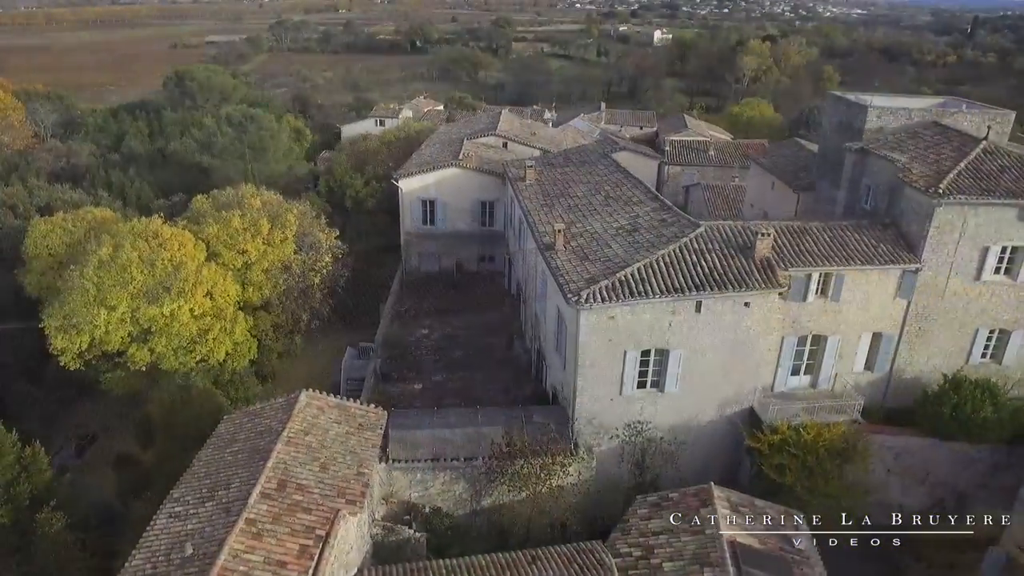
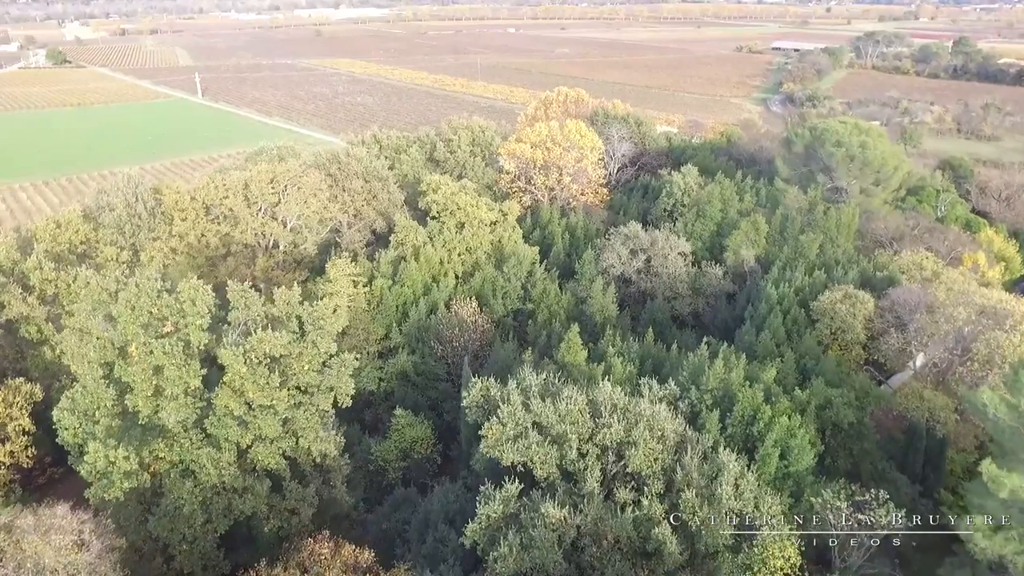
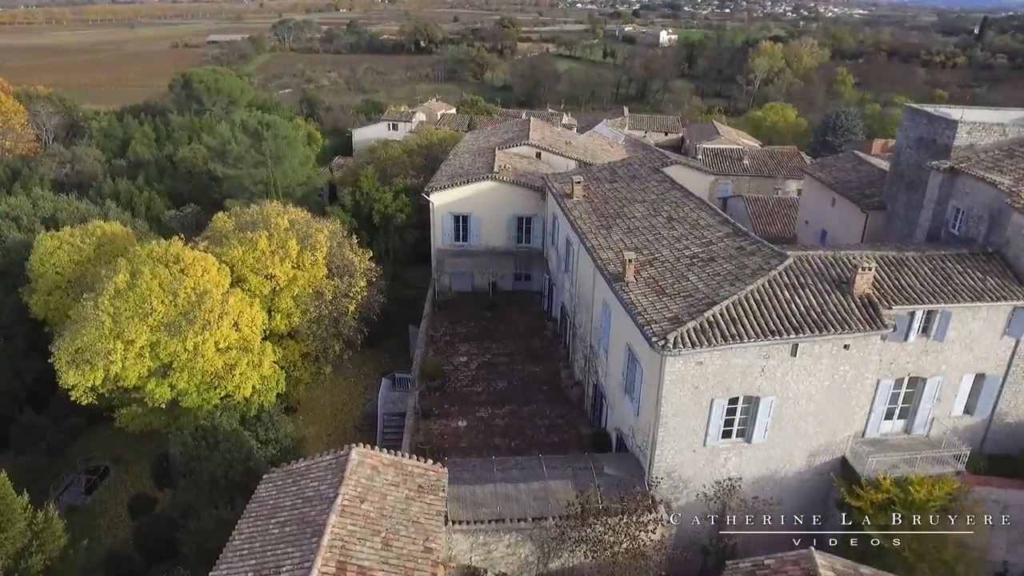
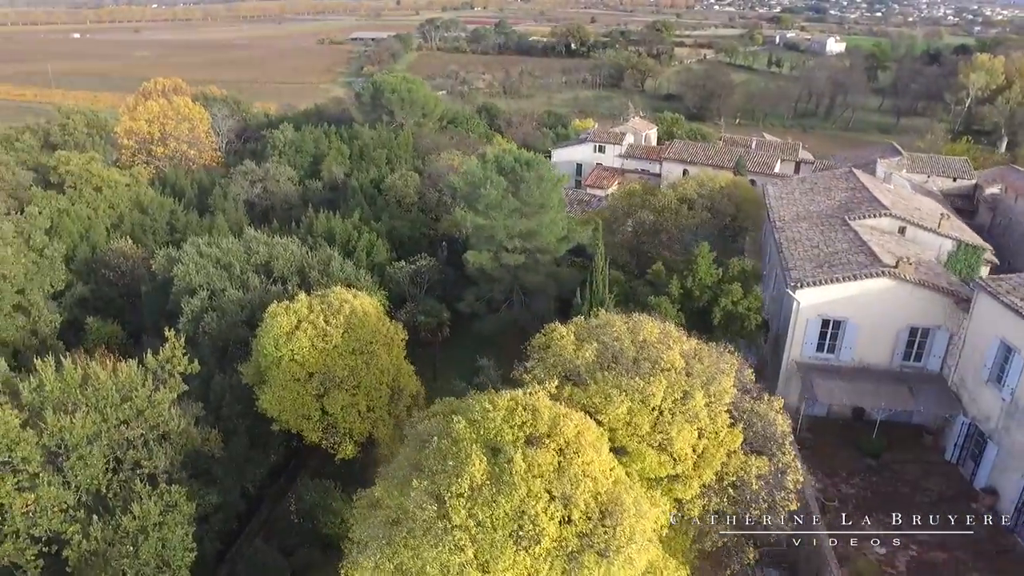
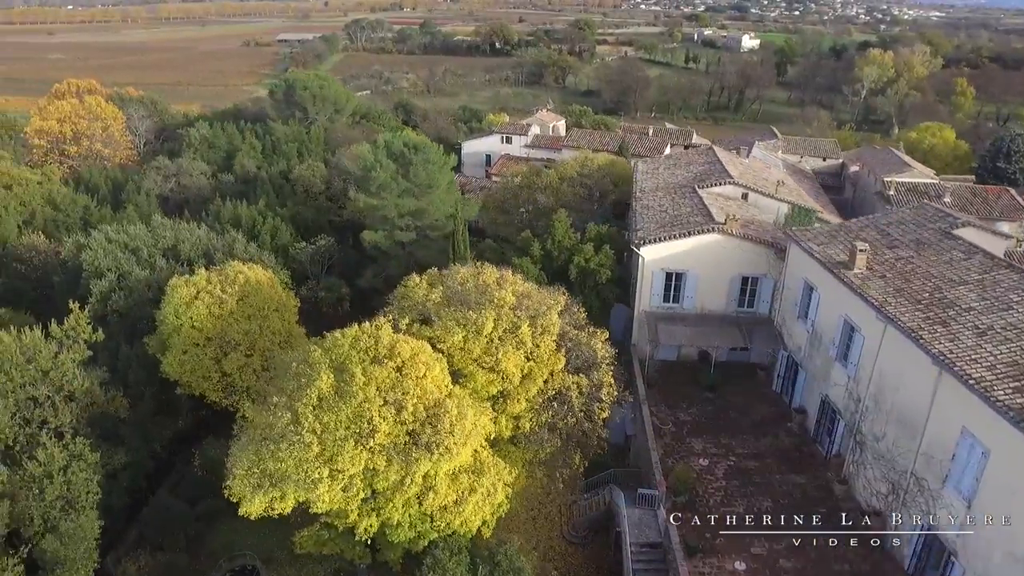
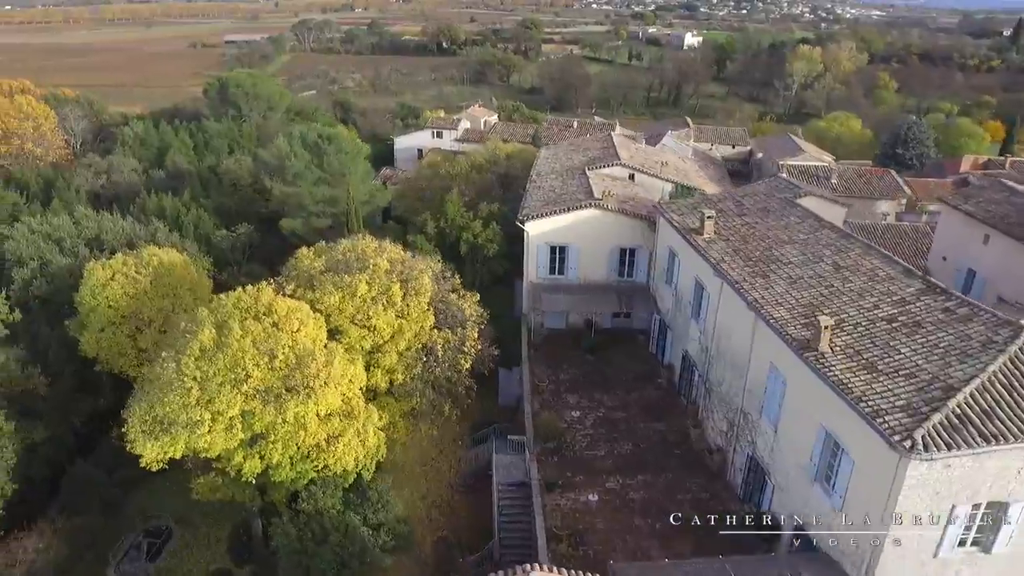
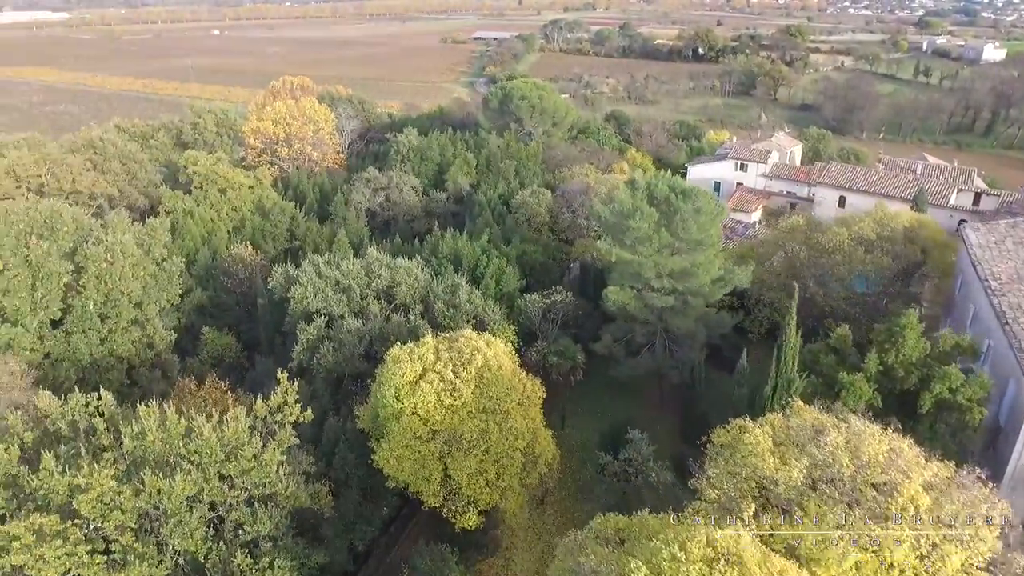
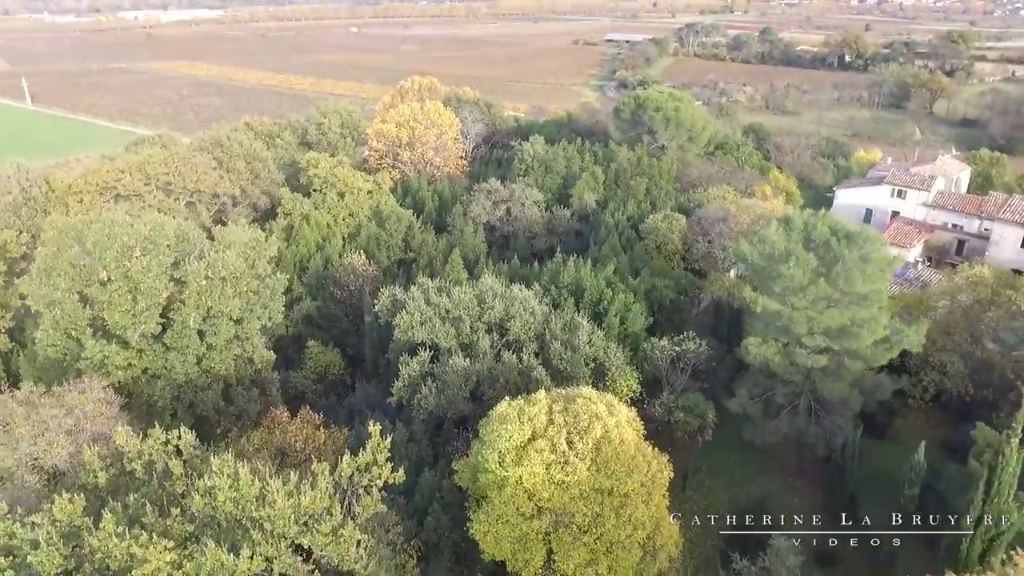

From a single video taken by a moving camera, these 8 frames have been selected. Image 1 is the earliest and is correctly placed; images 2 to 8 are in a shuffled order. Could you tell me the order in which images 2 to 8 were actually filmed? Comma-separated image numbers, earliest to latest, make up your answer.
3, 6, 5, 4, 7, 8, 2
